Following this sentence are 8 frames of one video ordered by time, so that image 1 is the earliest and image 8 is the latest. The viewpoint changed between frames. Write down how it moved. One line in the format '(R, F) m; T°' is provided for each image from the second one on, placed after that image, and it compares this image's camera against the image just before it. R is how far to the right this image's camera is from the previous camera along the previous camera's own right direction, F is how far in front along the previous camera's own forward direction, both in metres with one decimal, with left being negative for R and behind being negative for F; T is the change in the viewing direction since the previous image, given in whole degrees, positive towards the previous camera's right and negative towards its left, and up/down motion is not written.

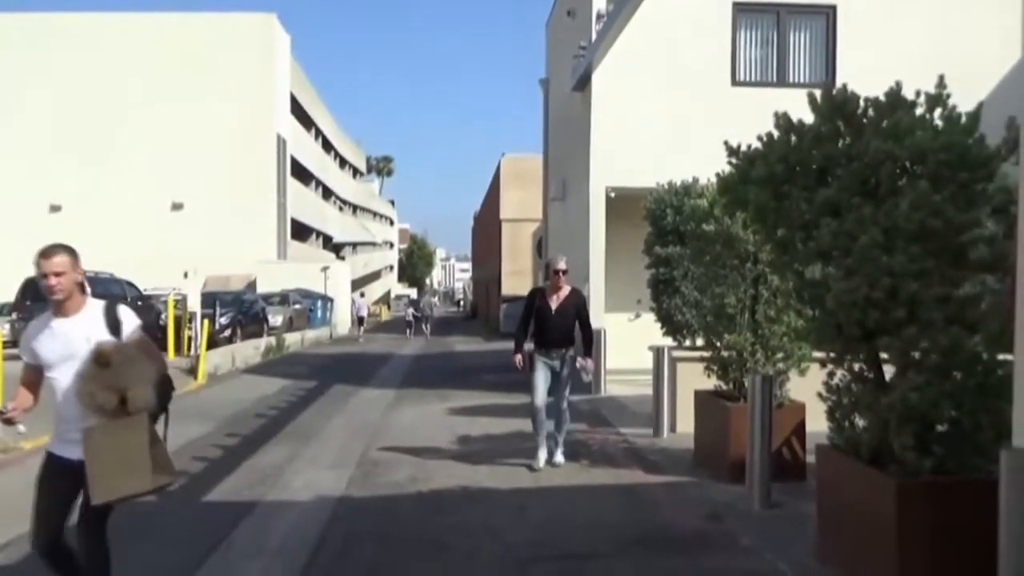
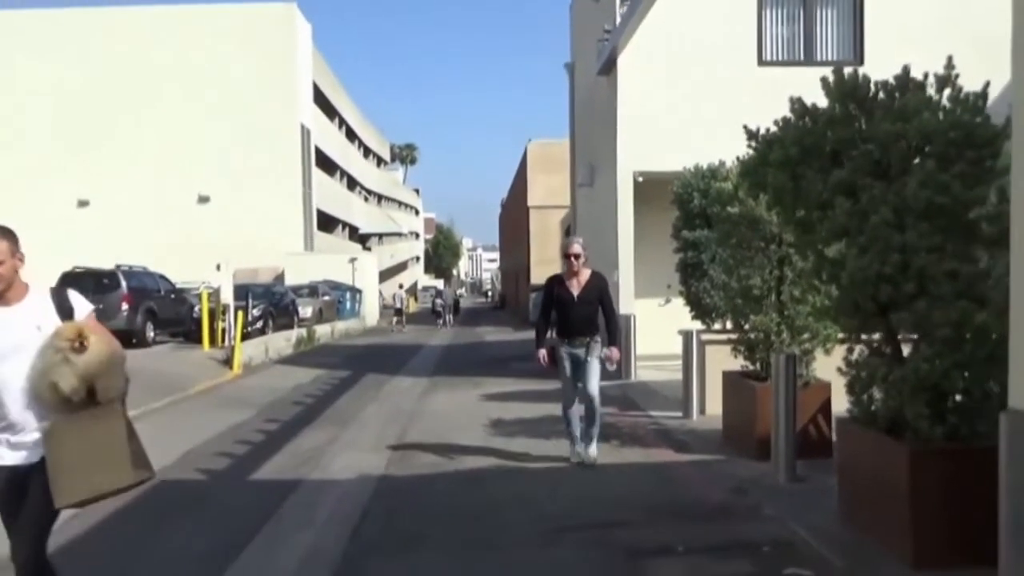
(0.0, -0.3) m; -2°
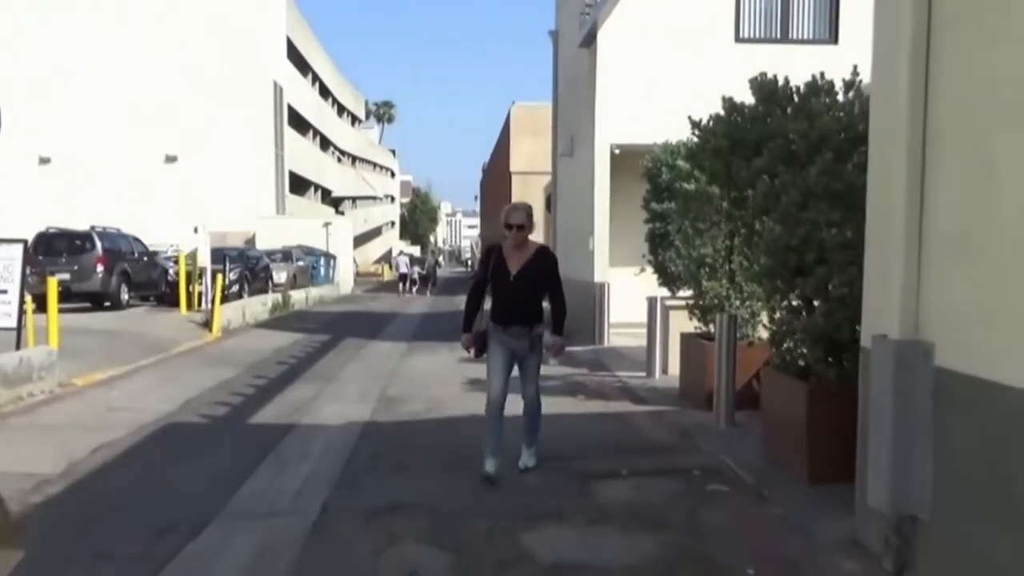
(0.0, -1.2) m; +1°
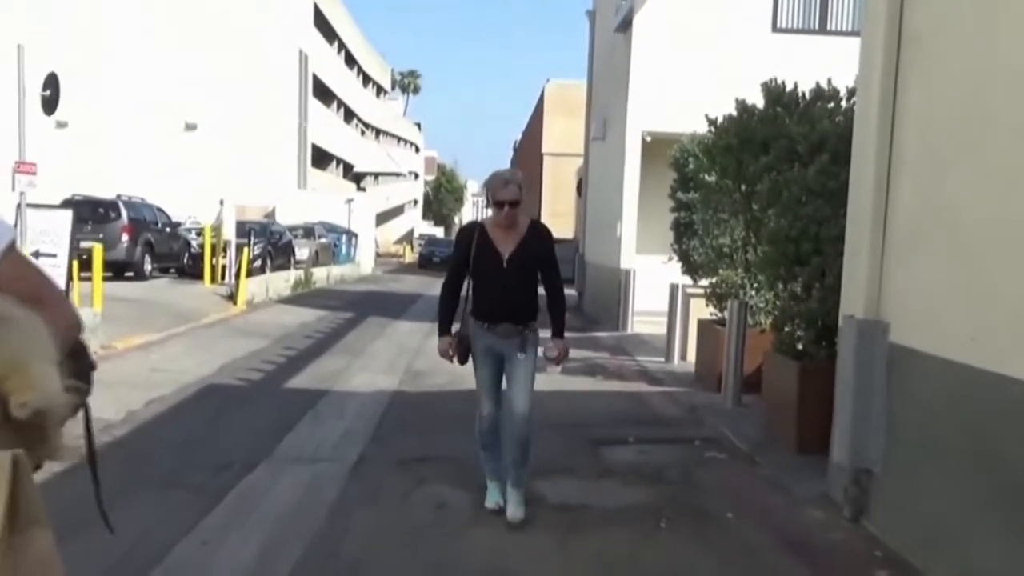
(0.0, -0.7) m; -1°
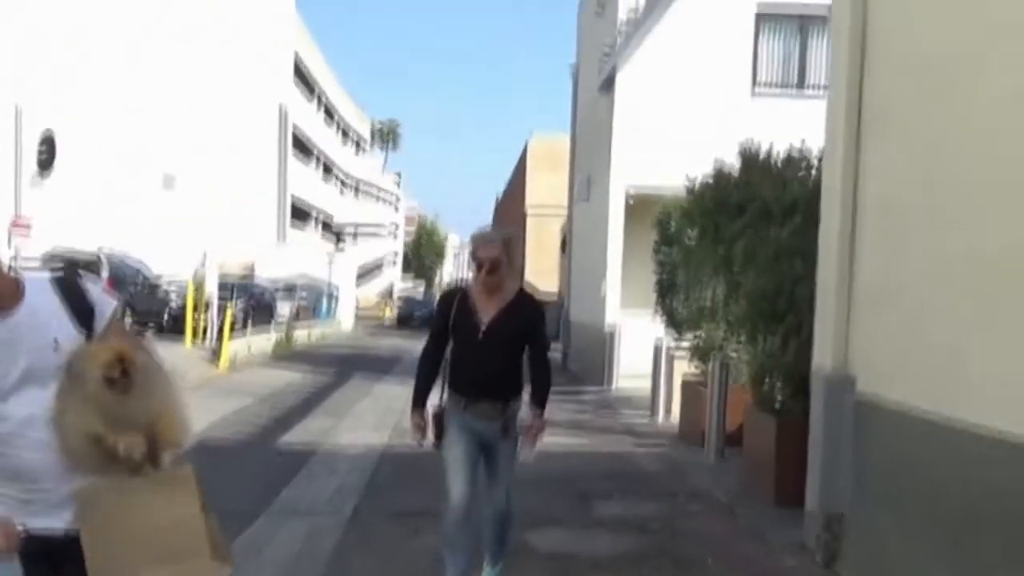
(0.0, -0.3) m; +1°
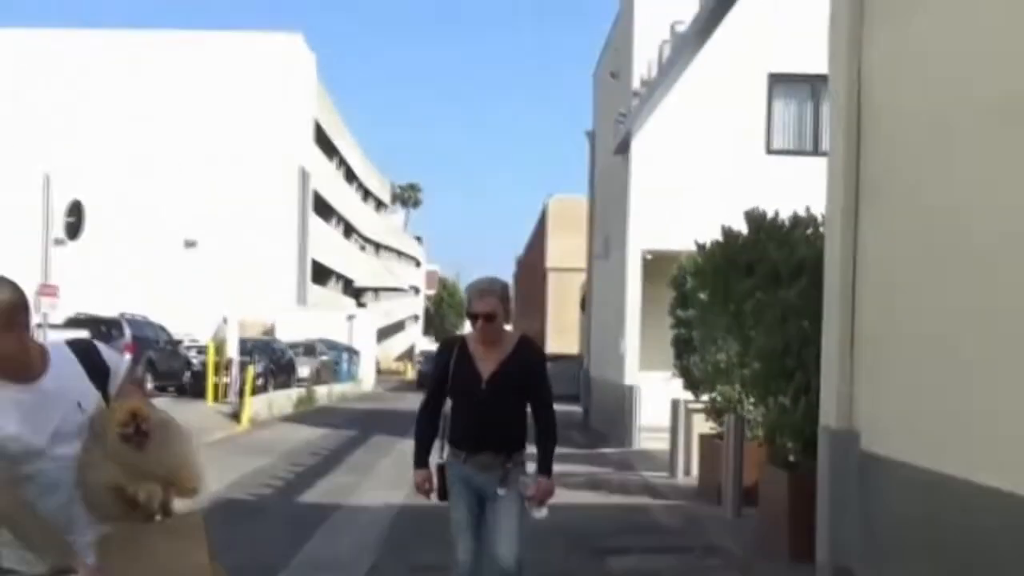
(0.0, -0.2) m; -1°
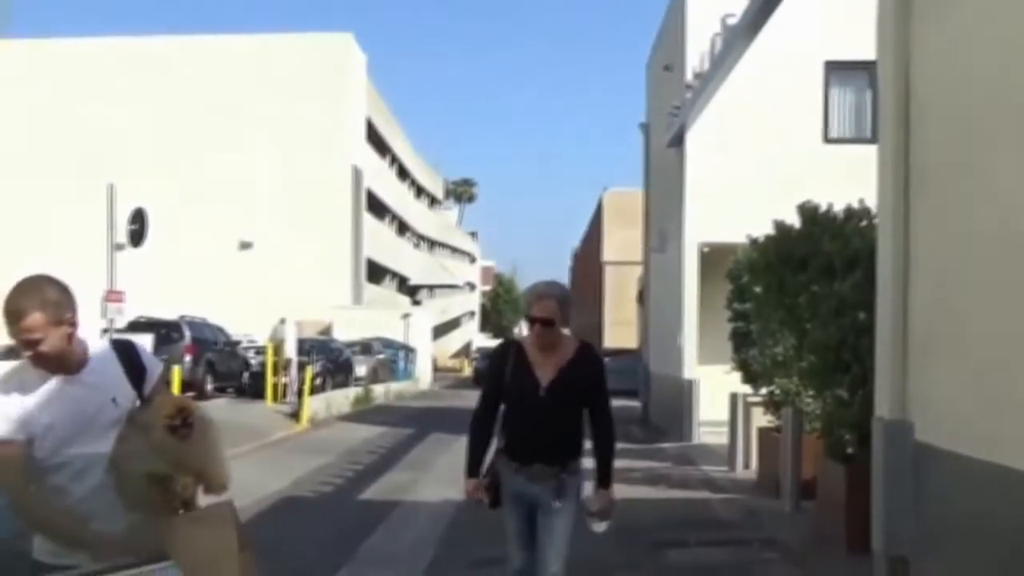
(0.0, -0.1) m; -3°
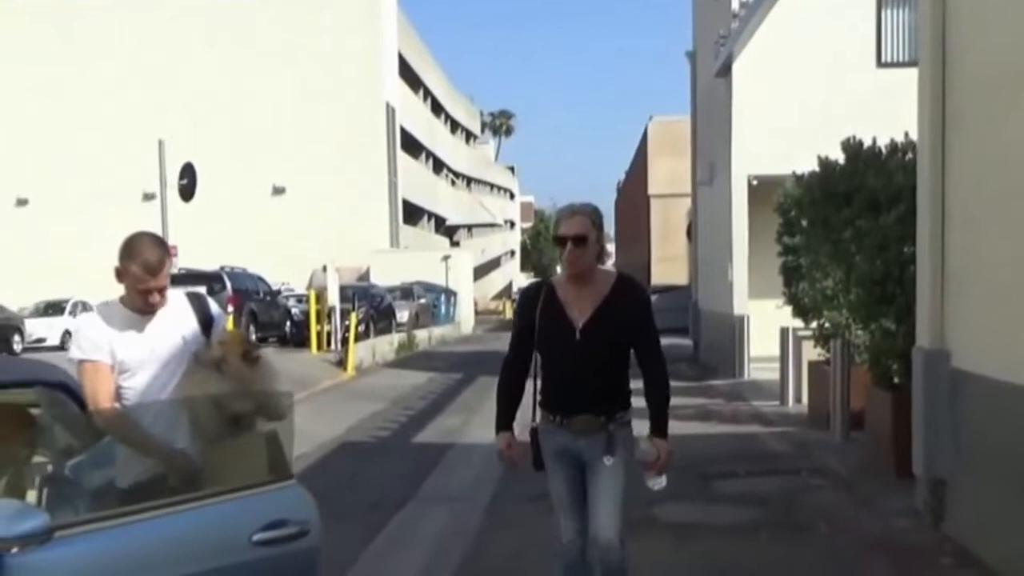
(0.0, -0.2) m; -3°
